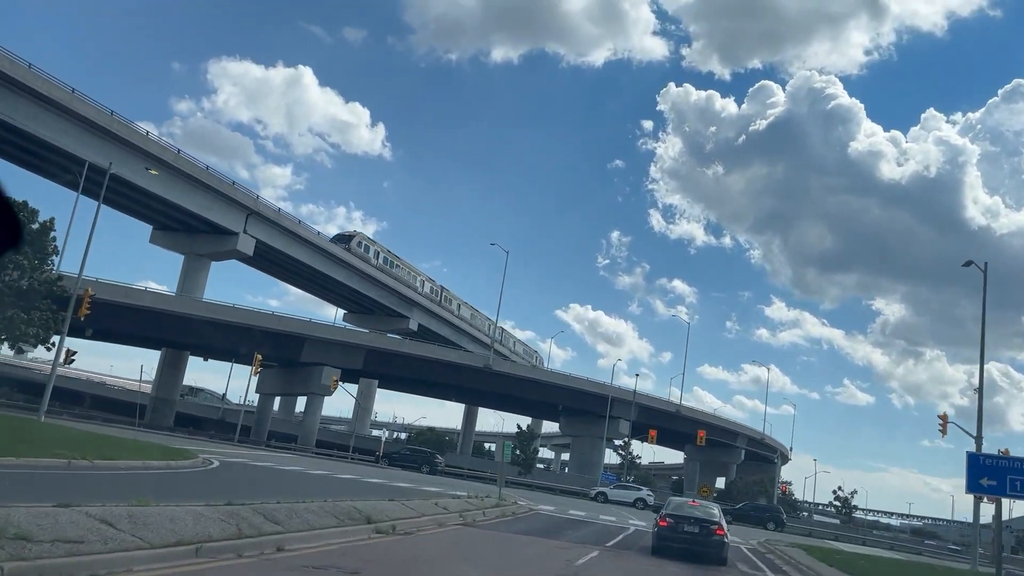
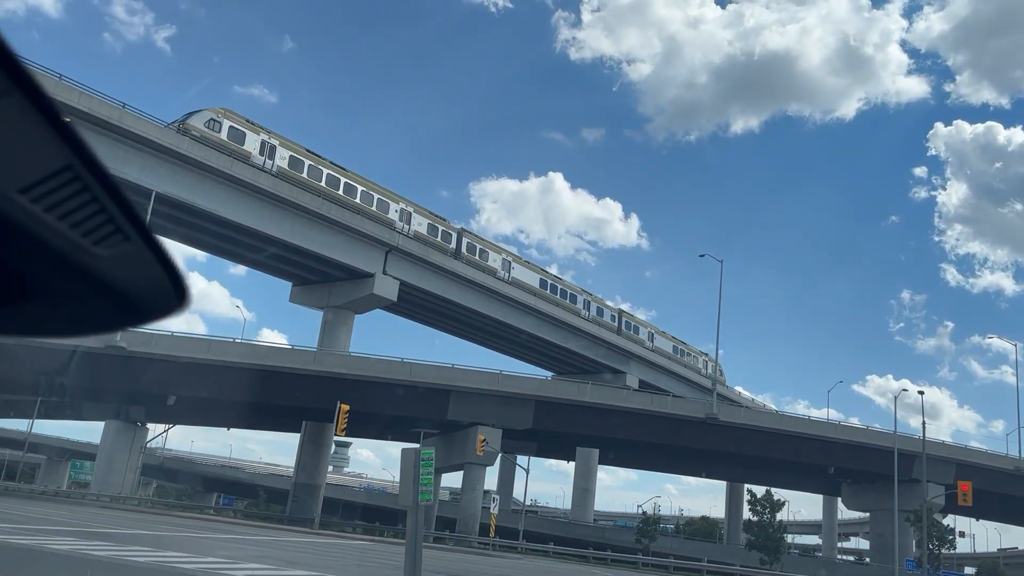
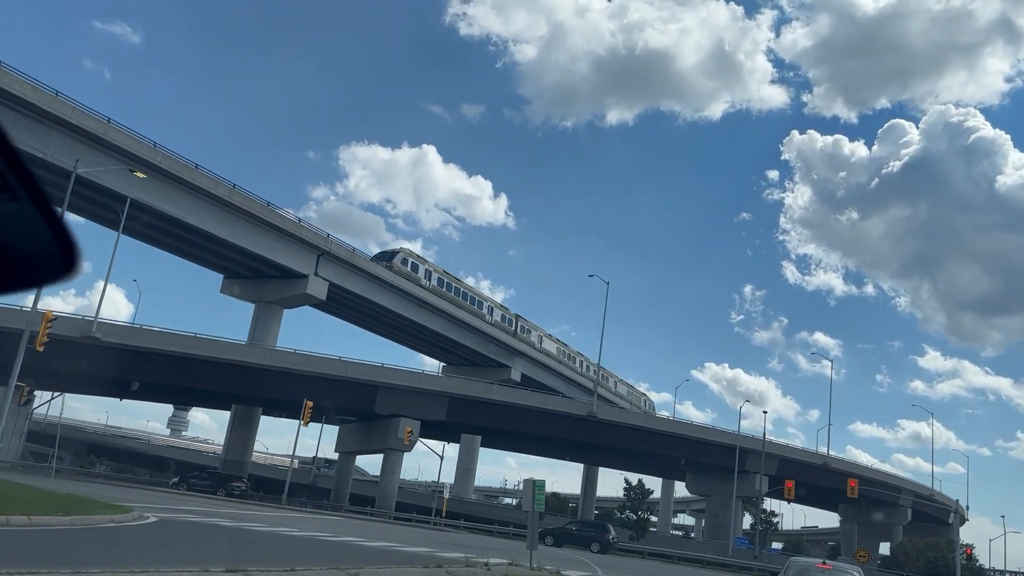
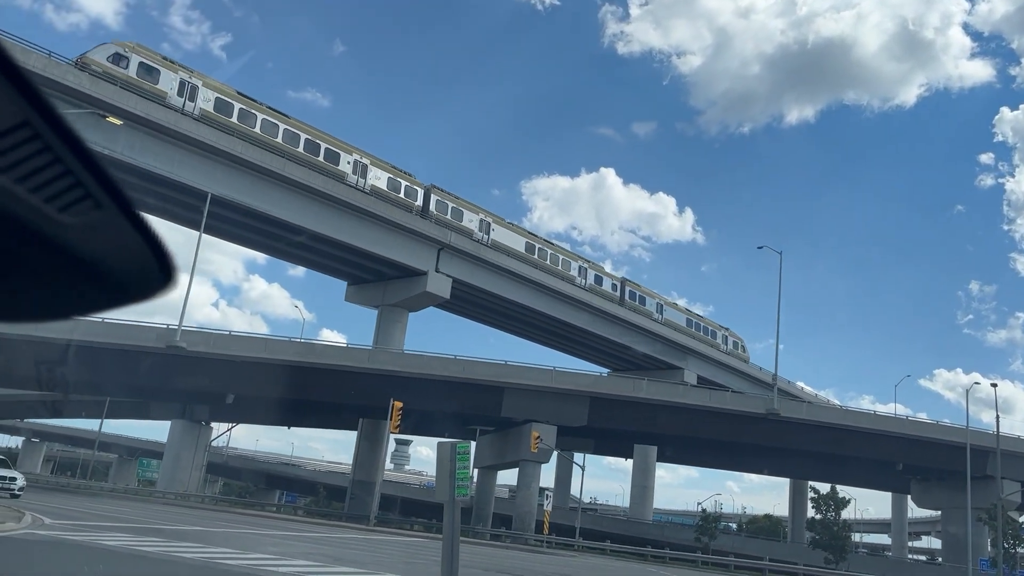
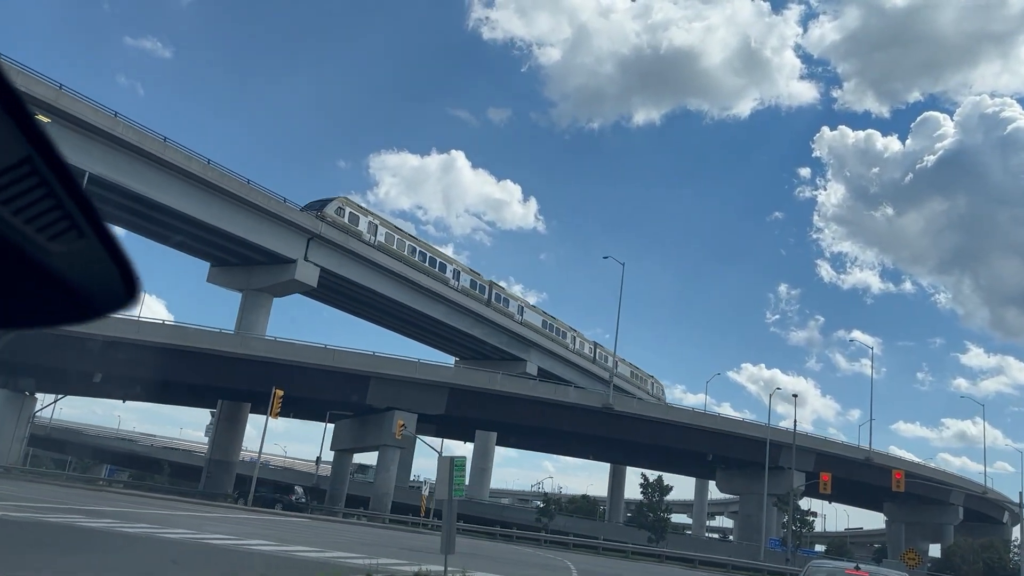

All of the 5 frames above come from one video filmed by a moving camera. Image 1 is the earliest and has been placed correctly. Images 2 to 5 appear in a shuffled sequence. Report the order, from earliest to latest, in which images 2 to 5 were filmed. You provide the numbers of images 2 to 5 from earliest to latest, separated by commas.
3, 5, 2, 4
